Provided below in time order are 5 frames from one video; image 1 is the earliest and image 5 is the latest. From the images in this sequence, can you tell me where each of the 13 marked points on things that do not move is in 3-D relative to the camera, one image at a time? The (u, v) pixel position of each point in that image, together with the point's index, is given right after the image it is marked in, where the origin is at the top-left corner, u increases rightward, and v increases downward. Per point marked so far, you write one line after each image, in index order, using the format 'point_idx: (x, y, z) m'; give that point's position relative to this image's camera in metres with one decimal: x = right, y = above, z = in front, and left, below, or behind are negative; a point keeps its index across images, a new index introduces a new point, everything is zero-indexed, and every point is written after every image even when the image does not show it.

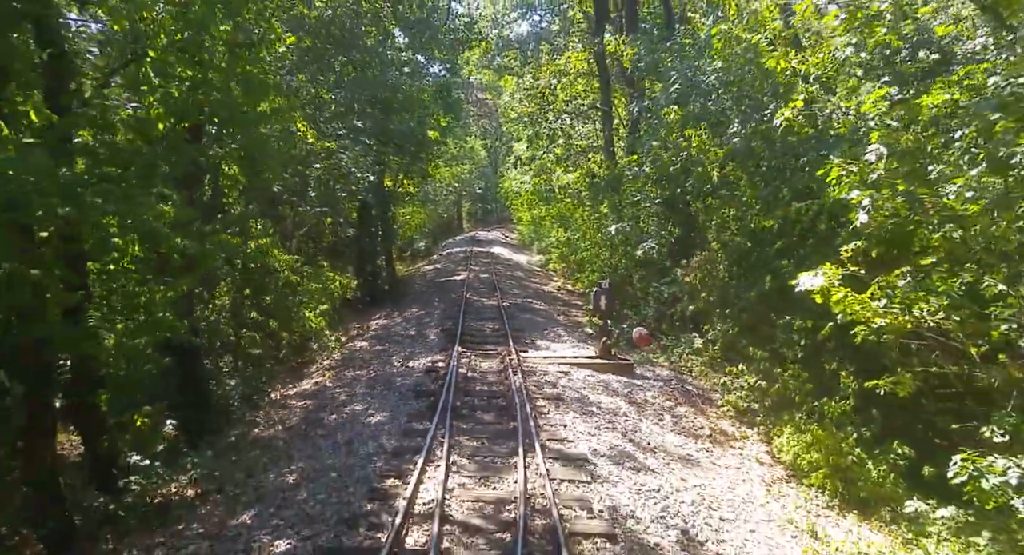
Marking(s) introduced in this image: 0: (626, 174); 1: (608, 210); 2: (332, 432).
0: (+2.7, +2.5, +17.7) m
1: (+2.4, +1.7, +19.1) m
2: (-2.4, -2.1, +9.8) m
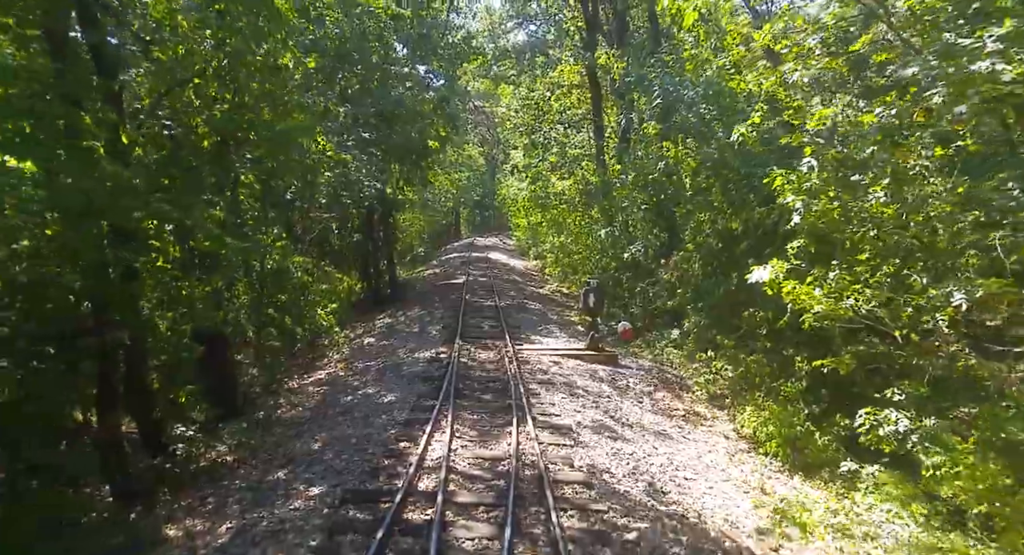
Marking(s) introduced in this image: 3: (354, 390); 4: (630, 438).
0: (+2.6, +2.5, +19.1) m
1: (+2.3, +1.7, +20.5) m
2: (-2.5, -2.0, +11.2) m
3: (-2.7, -2.0, +12.7) m
4: (+1.6, -2.2, +10.3) m
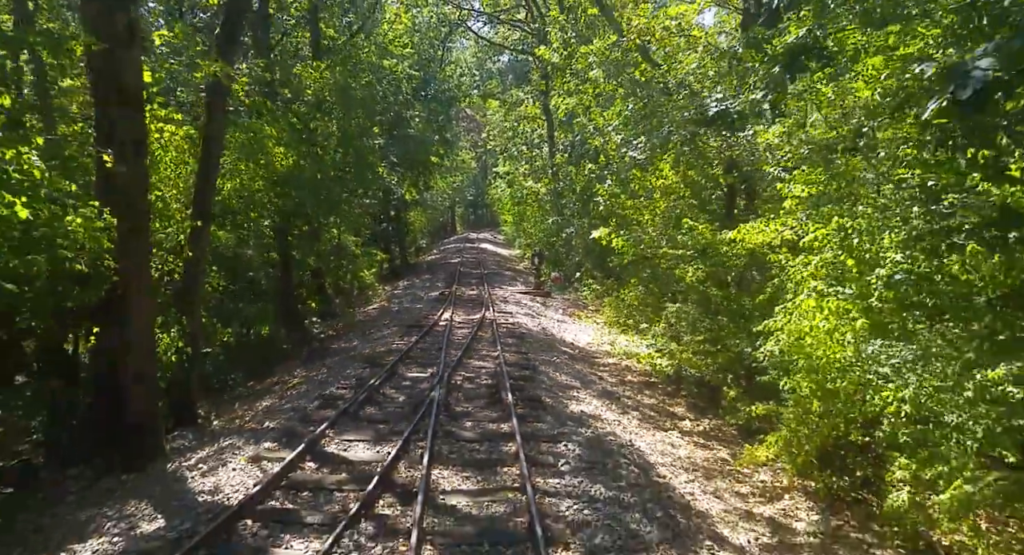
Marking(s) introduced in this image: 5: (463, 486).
0: (+1.6, +3.6, +29.1) m
1: (+1.4, +2.8, +30.6) m
2: (-3.3, -1.0, +21.2) m
3: (-3.6, -0.9, +22.8) m
4: (+0.8, -1.1, +20.4) m
5: (-0.5, -2.1, +7.3) m
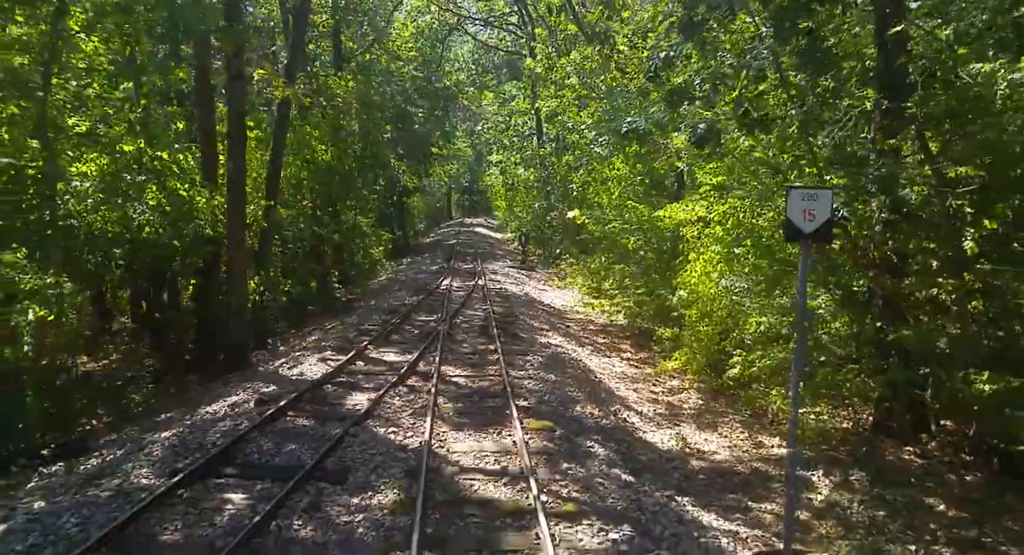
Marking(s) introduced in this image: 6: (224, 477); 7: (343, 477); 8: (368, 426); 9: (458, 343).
0: (+1.3, +4.6, +32.8) m
1: (+1.0, +3.8, +34.3) m
2: (-3.7, -0.1, +25.0) m
3: (-3.9, 0.0, +26.5) m
4: (+0.5, -0.3, +24.2) m
5: (-0.8, -1.5, +11.1) m
6: (-2.8, -1.9, +7.1) m
7: (-1.6, -1.9, +7.1) m
8: (-1.7, -1.7, +8.5) m
9: (-1.0, -1.2, +13.4) m
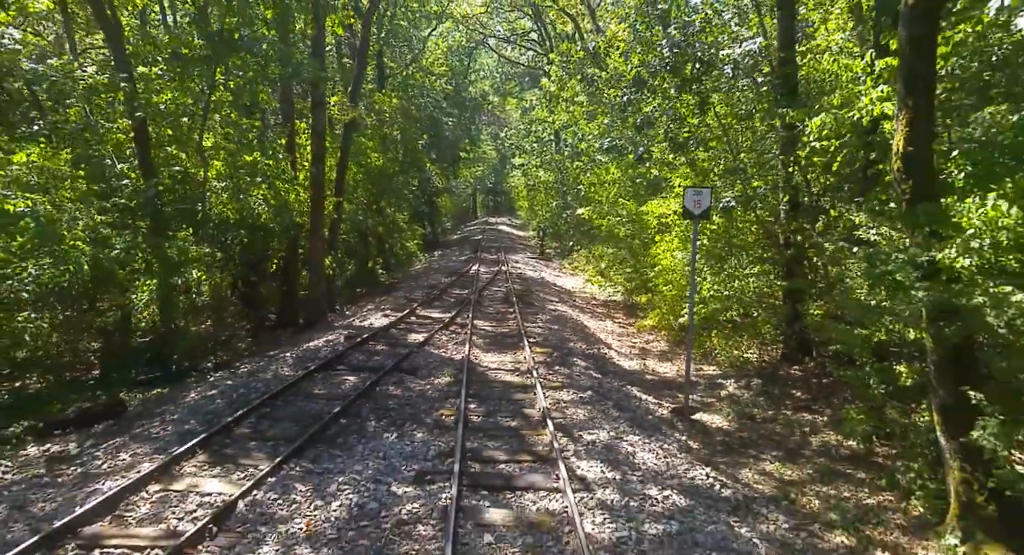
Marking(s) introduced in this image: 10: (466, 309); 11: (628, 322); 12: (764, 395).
0: (+2.2, +5.0, +36.8) m
1: (+2.0, +4.2, +38.2) m
2: (-3.0, +0.4, +29.0) m
3: (-3.2, +0.5, +30.6) m
4: (+1.2, +0.2, +28.1) m
5: (-0.5, -1.0, +15.1) m
6: (-2.6, -1.4, +11.1) m
7: (-1.5, -1.4, +11.1) m
8: (-1.5, -1.2, +12.6) m
9: (-0.6, -0.7, +17.4) m
10: (-1.1, -0.7, +17.0) m
11: (+2.9, -1.2, +18.6) m
12: (+3.9, -1.8, +11.2) m
